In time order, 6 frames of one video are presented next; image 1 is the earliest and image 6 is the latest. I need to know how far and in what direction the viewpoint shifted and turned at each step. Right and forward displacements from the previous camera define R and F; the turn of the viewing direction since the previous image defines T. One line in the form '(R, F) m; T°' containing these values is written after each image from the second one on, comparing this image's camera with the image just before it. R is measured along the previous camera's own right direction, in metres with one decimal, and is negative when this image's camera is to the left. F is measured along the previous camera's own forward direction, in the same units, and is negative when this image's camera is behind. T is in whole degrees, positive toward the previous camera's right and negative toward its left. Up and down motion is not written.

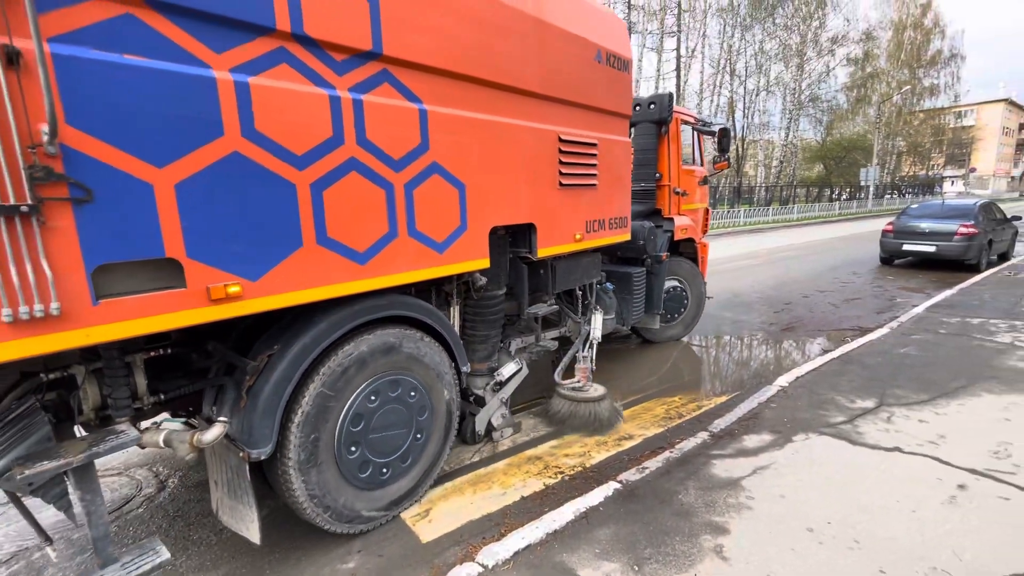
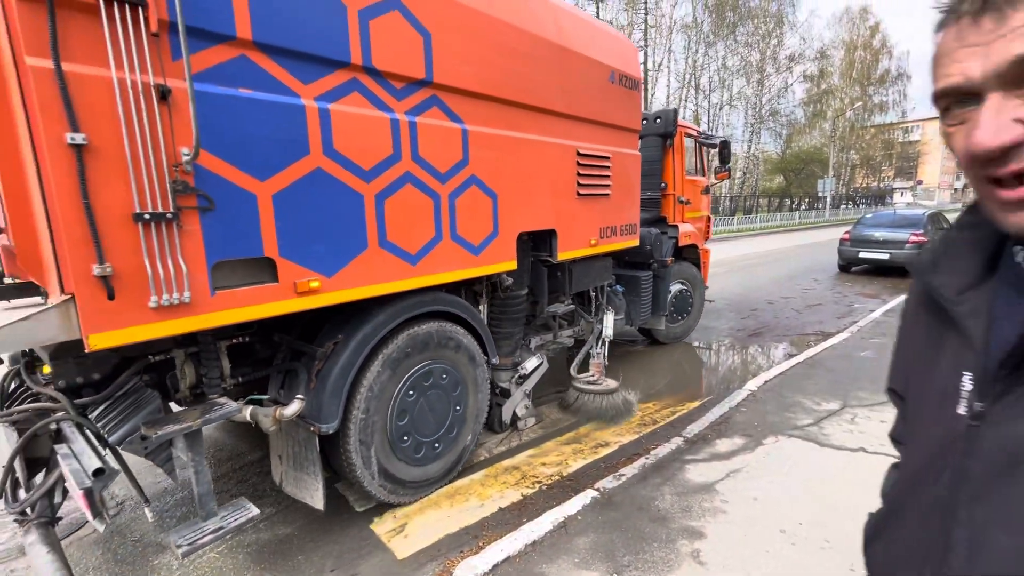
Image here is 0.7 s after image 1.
(-0.1, -0.1) m; +3°
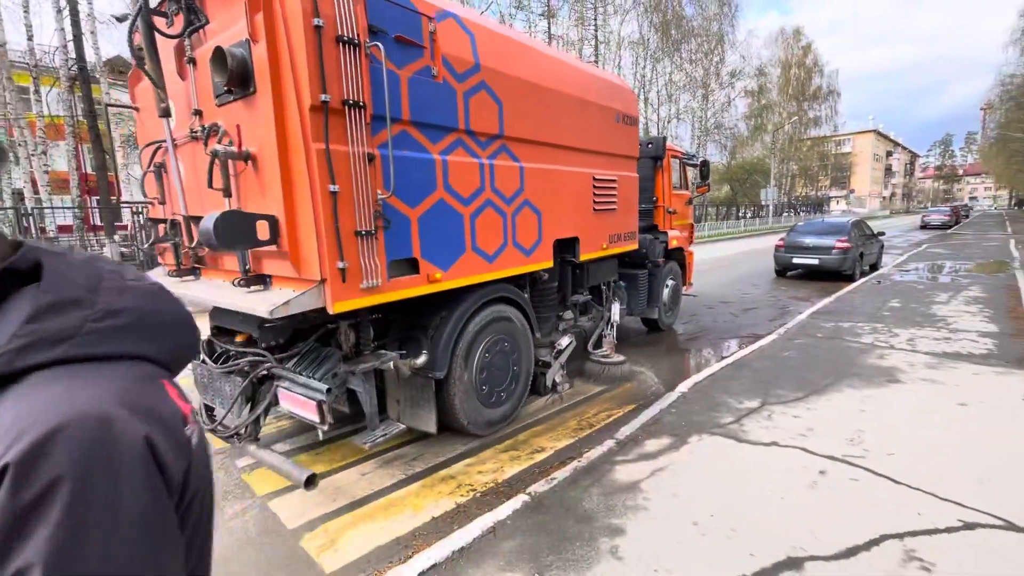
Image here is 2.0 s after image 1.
(+0.5, -0.5) m; +5°
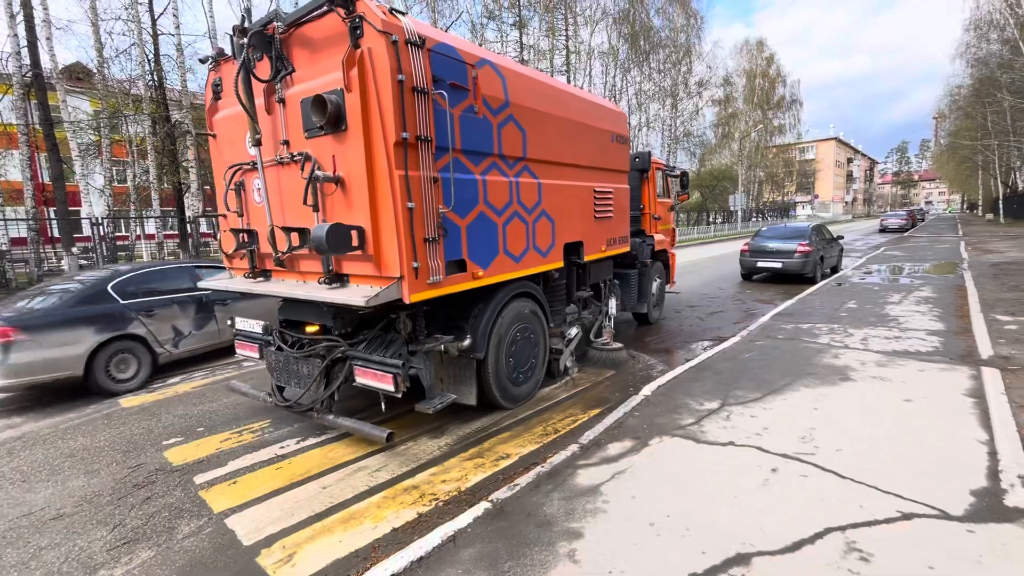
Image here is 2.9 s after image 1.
(+0.9, -0.3) m; +3°
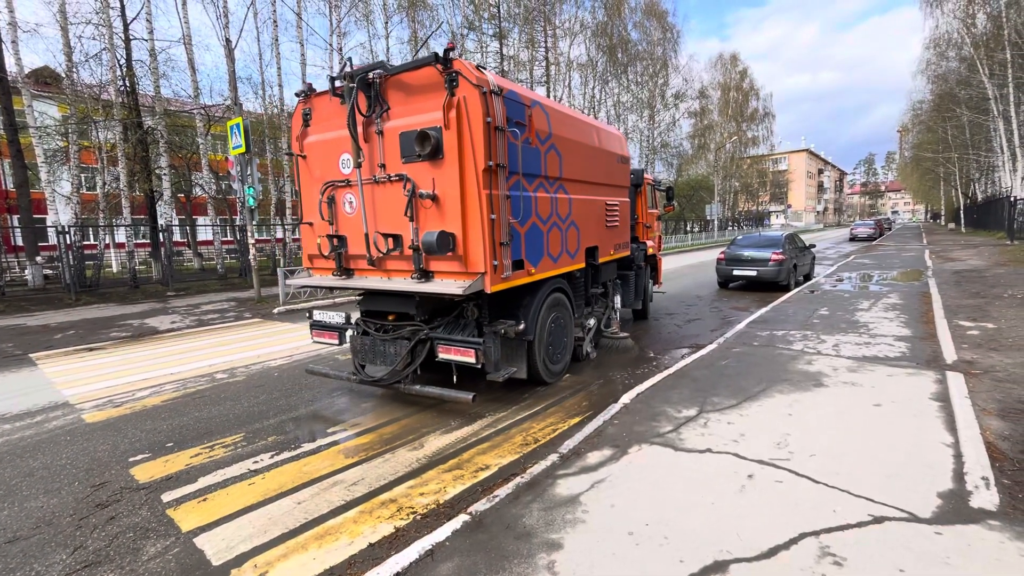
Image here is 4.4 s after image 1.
(+0.1, 0.0) m; +2°
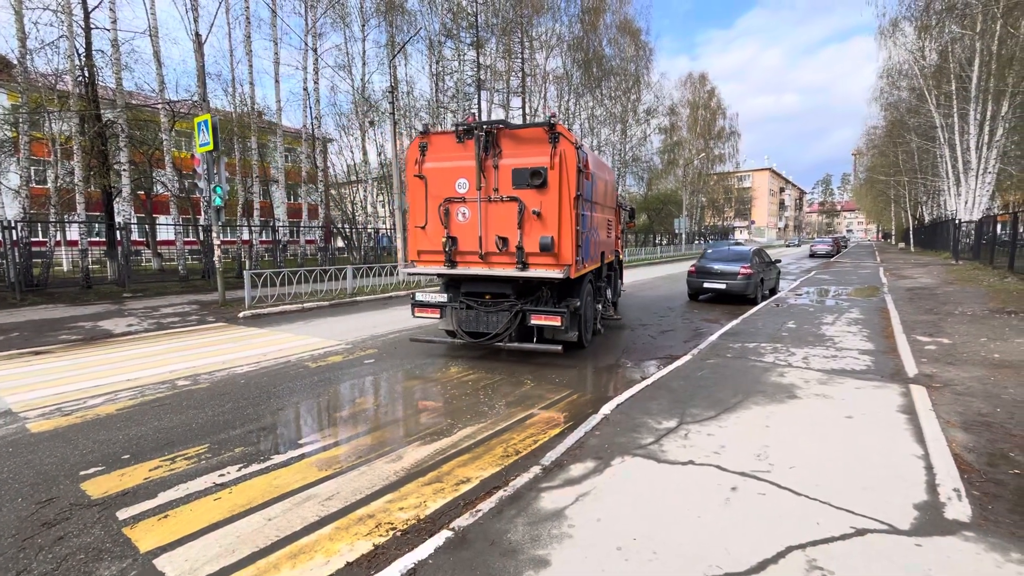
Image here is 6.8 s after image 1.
(-0.9, +0.5) m; +3°
